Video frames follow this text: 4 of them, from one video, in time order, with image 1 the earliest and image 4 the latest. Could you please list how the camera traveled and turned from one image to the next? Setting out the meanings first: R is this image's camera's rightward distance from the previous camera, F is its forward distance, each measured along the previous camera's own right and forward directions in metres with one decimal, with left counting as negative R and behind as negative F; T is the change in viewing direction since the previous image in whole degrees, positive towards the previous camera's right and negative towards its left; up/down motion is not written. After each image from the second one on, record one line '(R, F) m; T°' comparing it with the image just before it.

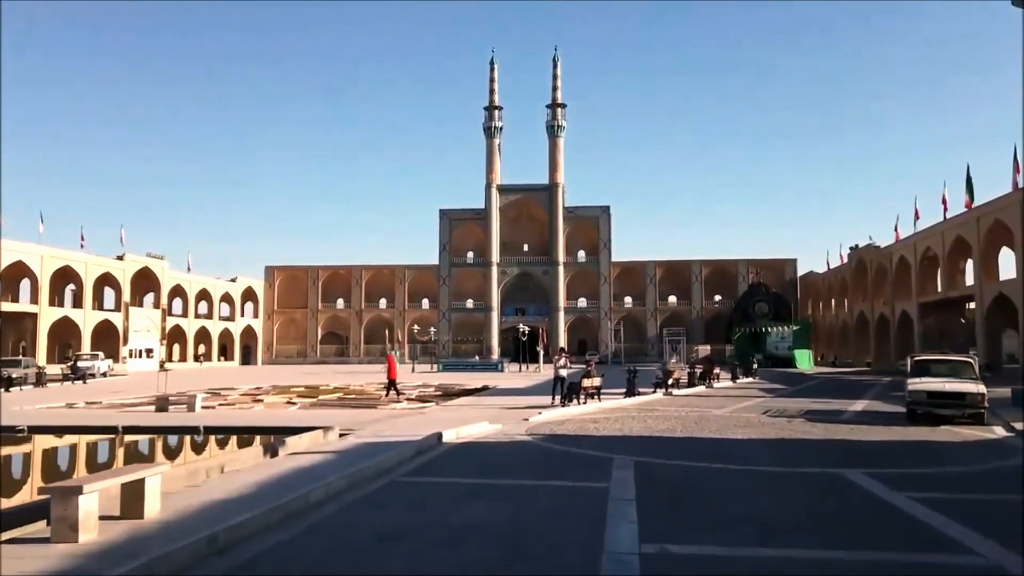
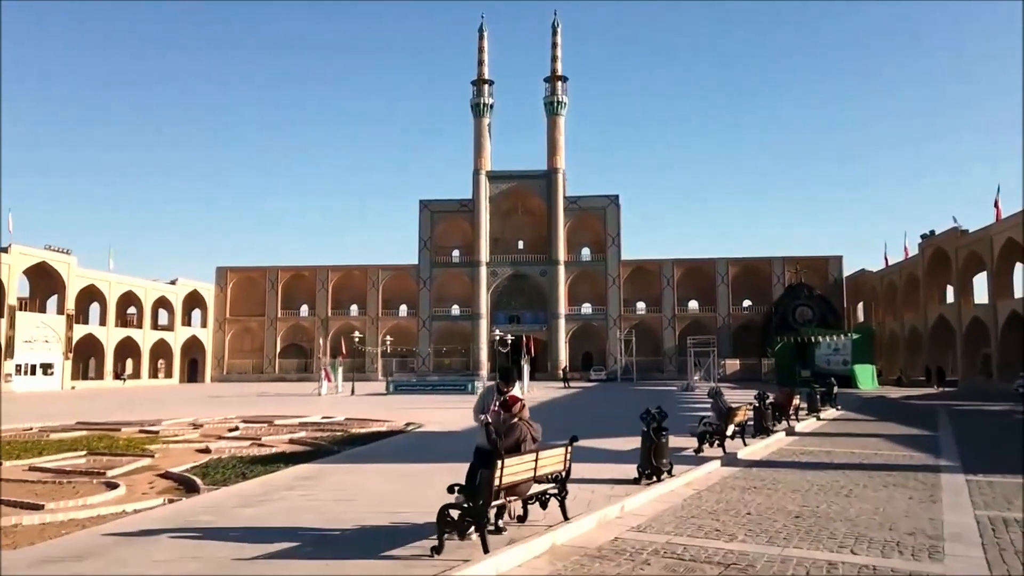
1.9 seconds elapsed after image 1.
(+1.1, +7.7) m; -1°
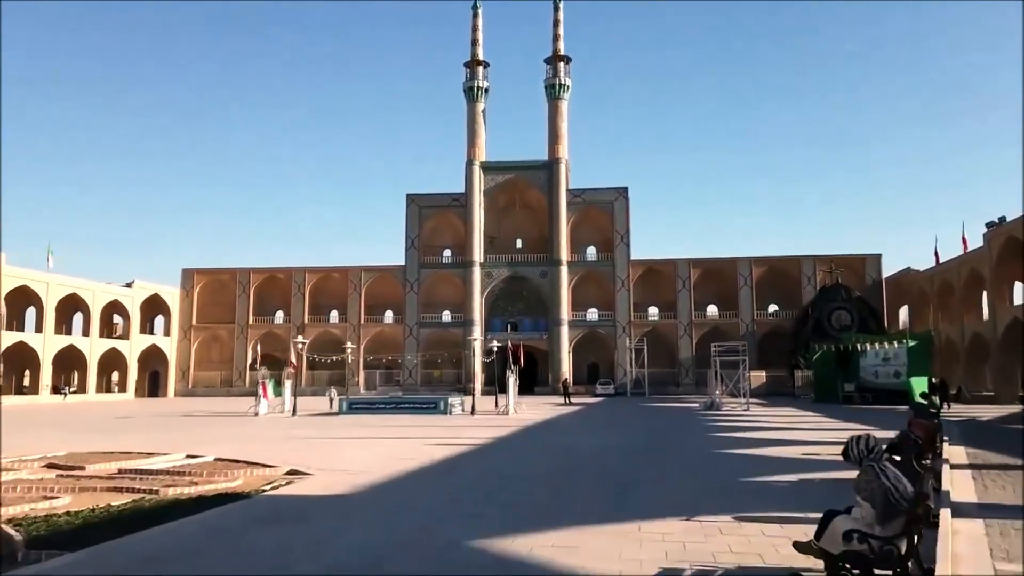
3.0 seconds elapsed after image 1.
(+0.7, +4.5) m; -1°
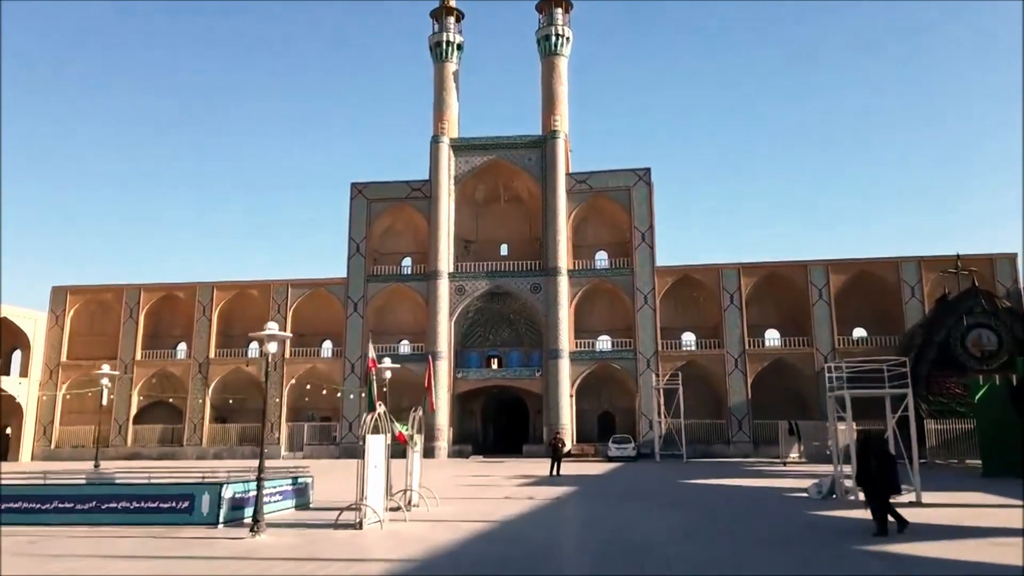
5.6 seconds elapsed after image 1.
(+1.6, +10.7) m; -2°
